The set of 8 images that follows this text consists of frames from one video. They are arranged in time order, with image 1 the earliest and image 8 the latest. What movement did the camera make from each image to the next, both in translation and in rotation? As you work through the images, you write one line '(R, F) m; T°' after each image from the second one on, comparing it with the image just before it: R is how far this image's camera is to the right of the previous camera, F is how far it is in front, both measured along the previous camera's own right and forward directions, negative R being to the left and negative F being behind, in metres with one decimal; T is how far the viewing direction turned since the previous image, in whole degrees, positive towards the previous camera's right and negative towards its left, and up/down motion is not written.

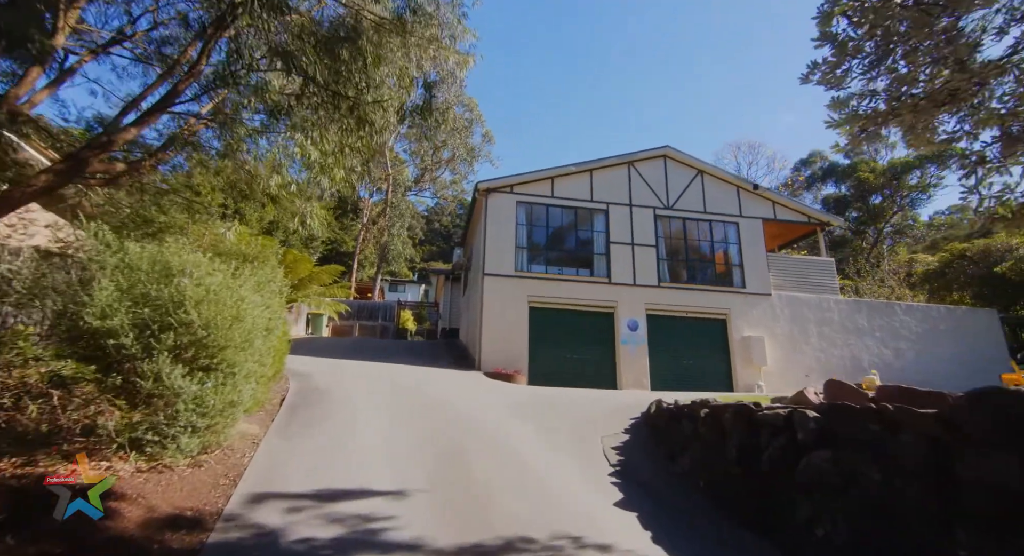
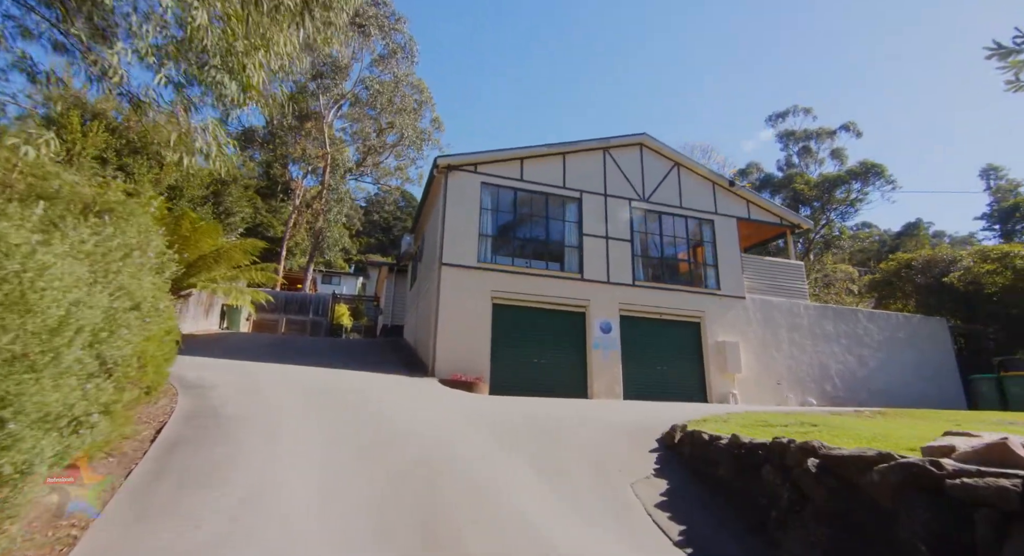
(-0.5, +1.8) m; +7°
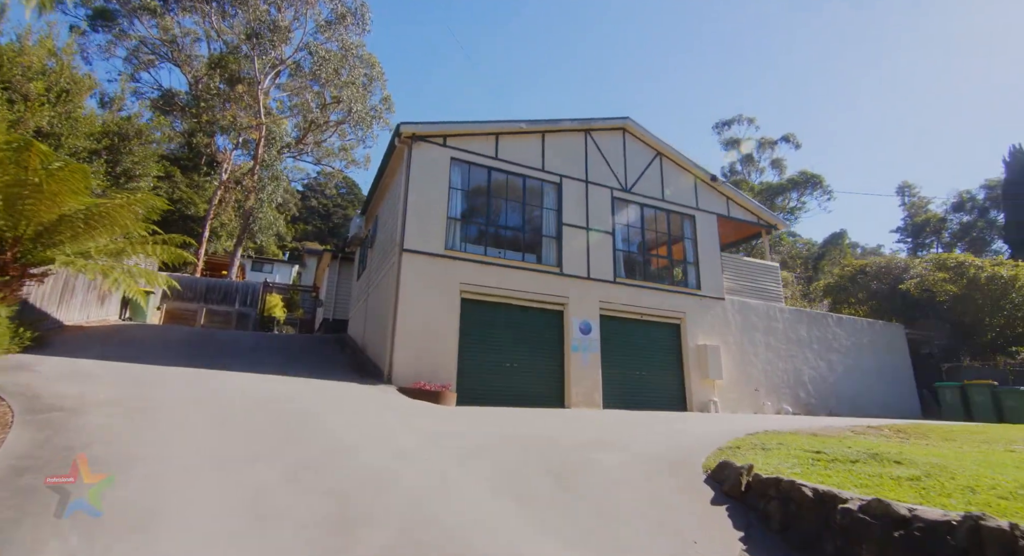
(-0.6, +1.6) m; +7°
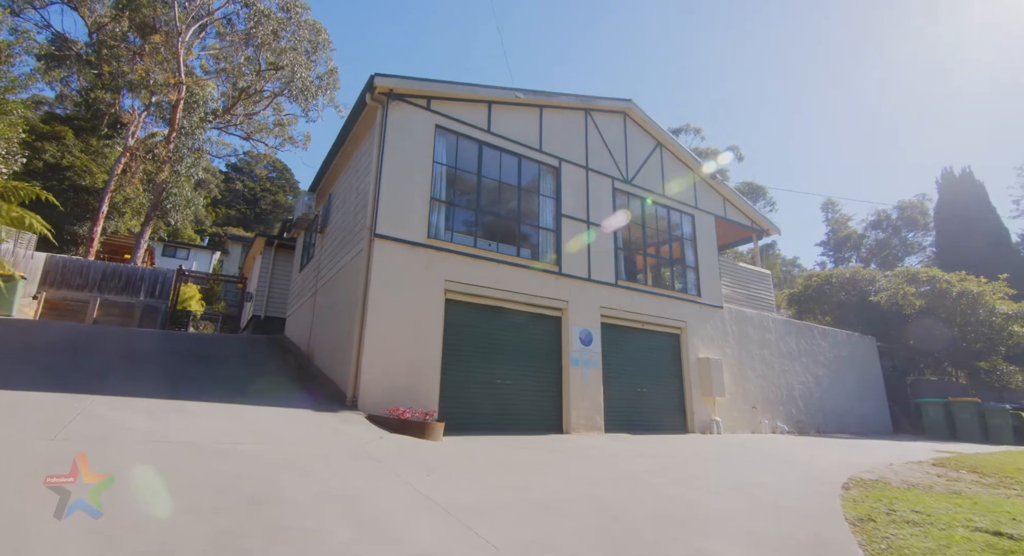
(-1.0, +1.9) m; +8°
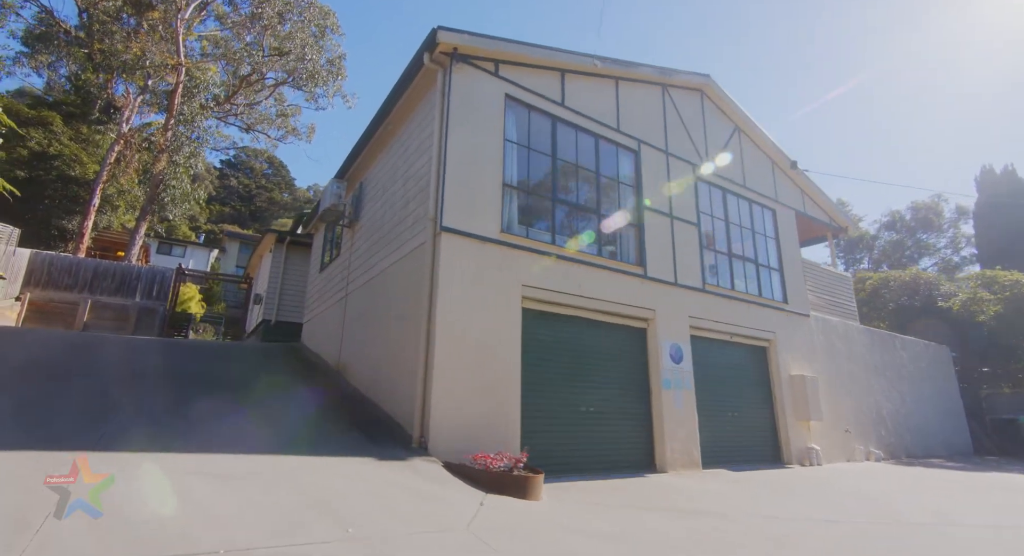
(-1.3, +1.6) m; +1°
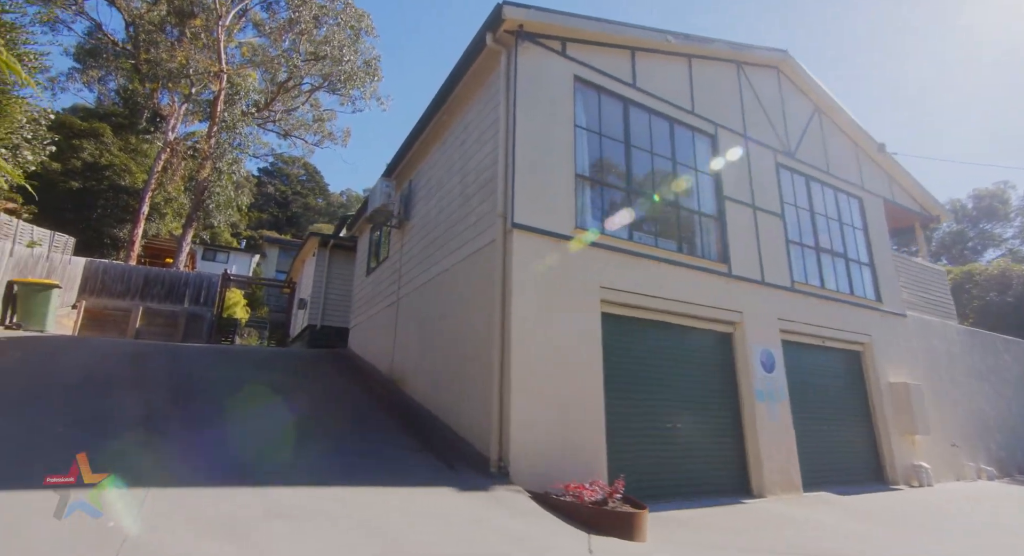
(-0.6, +0.6) m; -4°
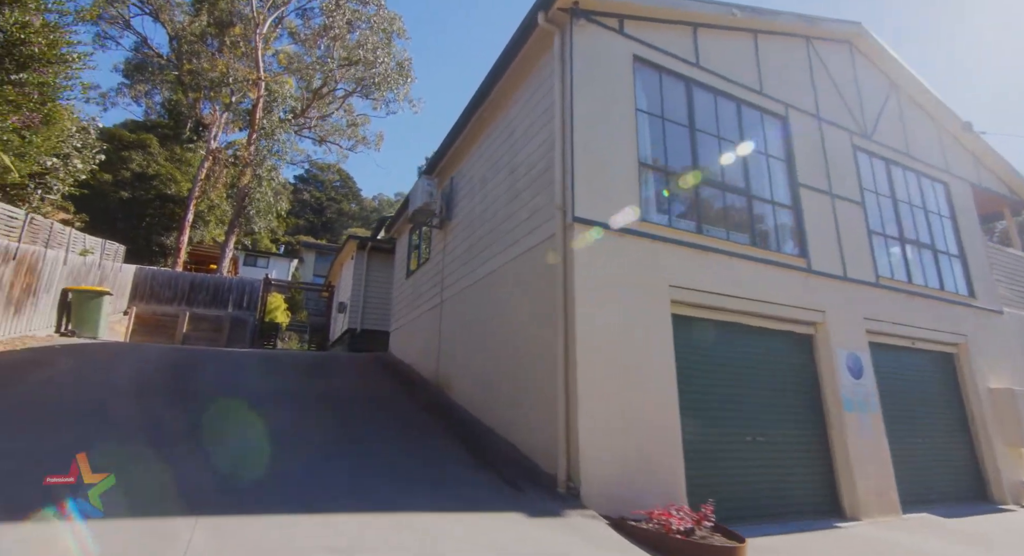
(-0.3, +0.5) m; -4°
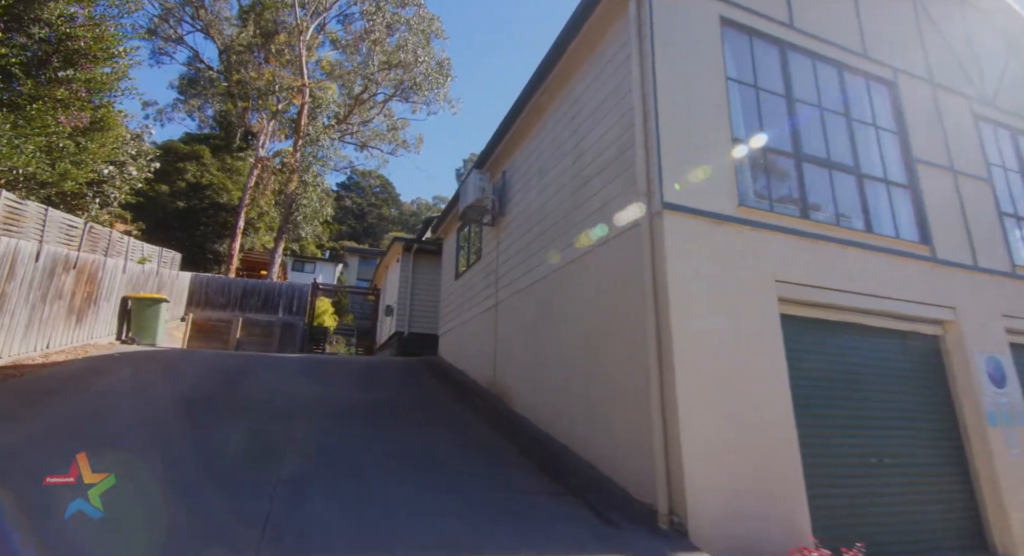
(-0.4, +0.6) m; -5°
